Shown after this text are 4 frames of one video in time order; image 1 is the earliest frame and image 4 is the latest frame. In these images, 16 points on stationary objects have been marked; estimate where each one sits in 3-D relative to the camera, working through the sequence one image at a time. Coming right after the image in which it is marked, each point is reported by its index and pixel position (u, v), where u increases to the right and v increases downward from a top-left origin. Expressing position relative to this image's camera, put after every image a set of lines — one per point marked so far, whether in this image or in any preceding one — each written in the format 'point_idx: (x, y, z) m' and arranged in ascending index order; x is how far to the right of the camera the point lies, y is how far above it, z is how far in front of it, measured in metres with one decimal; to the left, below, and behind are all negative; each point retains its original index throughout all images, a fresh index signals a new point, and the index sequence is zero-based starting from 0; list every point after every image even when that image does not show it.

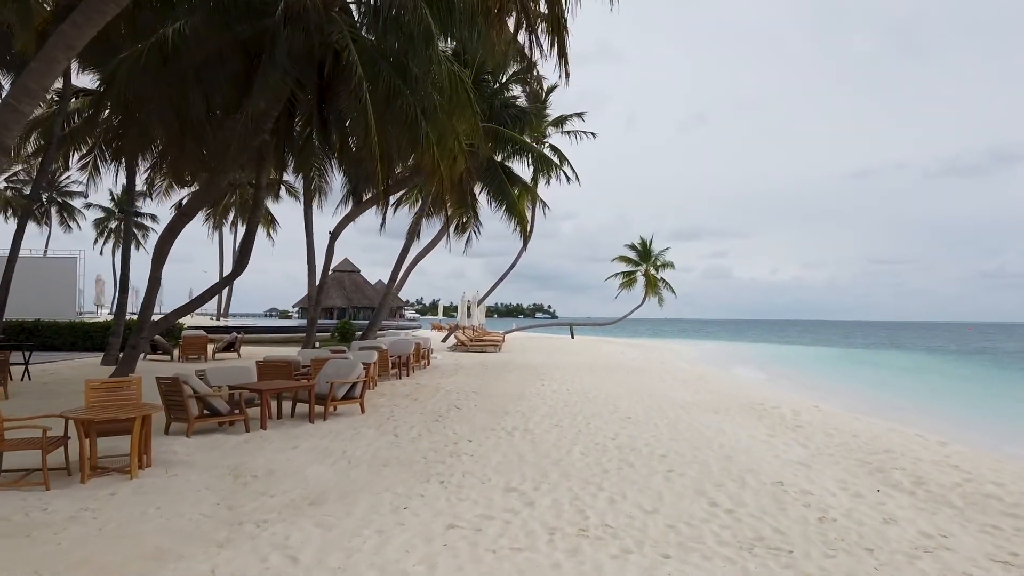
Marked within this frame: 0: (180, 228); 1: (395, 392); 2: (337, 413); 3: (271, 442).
0: (-4.0, +0.7, +9.0) m
1: (-1.4, -1.3, +9.2) m
2: (-1.7, -1.2, +7.4) m
3: (-1.9, -1.2, +5.8) m
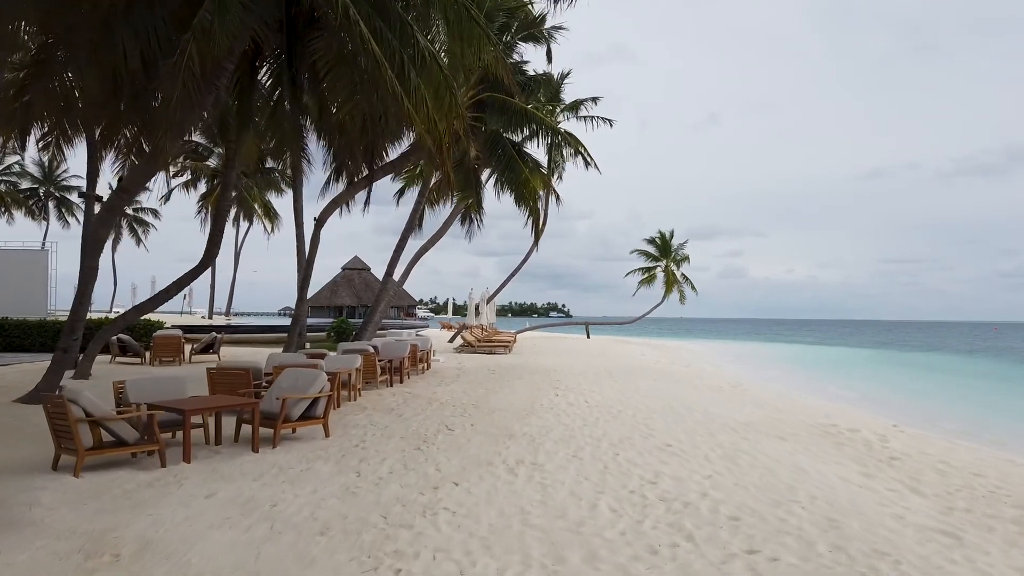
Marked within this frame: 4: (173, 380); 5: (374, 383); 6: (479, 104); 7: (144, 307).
0: (-3.9, +0.8, +7.5) m
1: (-1.3, -1.2, +7.6) m
2: (-1.7, -1.1, +5.8) m
3: (-1.9, -1.1, +4.3) m
4: (-2.6, -0.7, +5.8) m
5: (-1.7, -1.2, +9.4) m
6: (-0.5, +3.1, +12.6) m
7: (-4.9, -0.3, +10.0) m
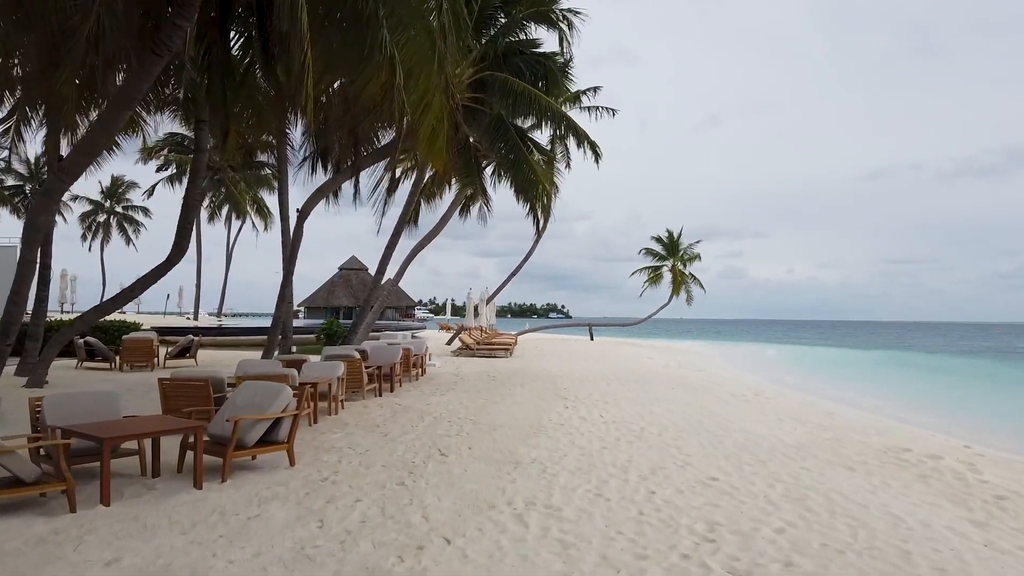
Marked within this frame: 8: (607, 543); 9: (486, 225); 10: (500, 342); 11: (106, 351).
0: (-3.9, +0.8, +6.4) m
1: (-1.3, -1.2, +6.5) m
2: (-1.6, -1.1, +4.7) m
3: (-1.8, -1.1, +3.2) m
4: (-2.6, -0.7, +4.8) m
5: (-1.7, -1.2, +8.4) m
6: (-0.5, +3.1, +11.5) m
7: (-4.9, -0.2, +9.0) m
8: (+0.4, -1.1, +3.2) m
9: (-0.5, +1.1, +14.5) m
10: (-0.3, -1.3, +17.9) m
11: (-6.3, -1.0, +11.6) m
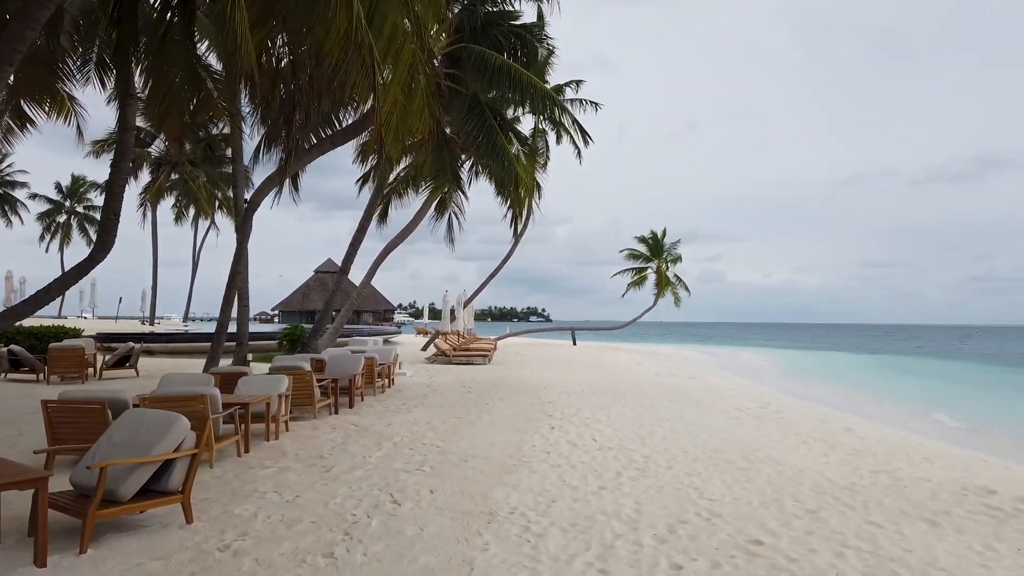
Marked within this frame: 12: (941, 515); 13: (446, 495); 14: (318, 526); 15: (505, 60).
0: (-4.1, +0.8, +5.2) m
1: (-1.5, -1.2, +5.3) m
2: (-1.8, -1.1, +3.5) m
3: (-1.9, -1.1, +2.0) m
4: (-2.7, -0.7, +3.5) m
5: (-1.9, -1.2, +7.2) m
6: (-0.8, +3.1, +10.4) m
7: (-5.1, -0.2, +7.7) m
8: (+0.3, -1.0, +2.0) m
9: (-0.9, +1.1, +13.3) m
10: (-0.8, -1.3, +16.7) m
11: (-6.6, -1.0, +10.3) m
12: (+2.0, -1.1, +3.6) m
13: (-0.4, -1.1, +4.1) m
14: (-0.9, -1.1, +3.5) m
15: (-0.1, +2.9, +9.6) m
